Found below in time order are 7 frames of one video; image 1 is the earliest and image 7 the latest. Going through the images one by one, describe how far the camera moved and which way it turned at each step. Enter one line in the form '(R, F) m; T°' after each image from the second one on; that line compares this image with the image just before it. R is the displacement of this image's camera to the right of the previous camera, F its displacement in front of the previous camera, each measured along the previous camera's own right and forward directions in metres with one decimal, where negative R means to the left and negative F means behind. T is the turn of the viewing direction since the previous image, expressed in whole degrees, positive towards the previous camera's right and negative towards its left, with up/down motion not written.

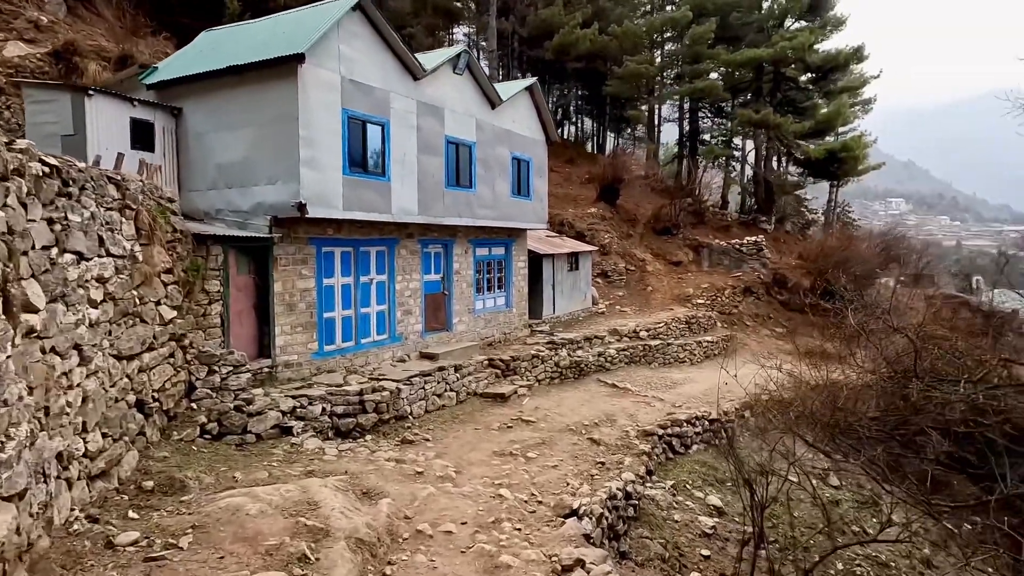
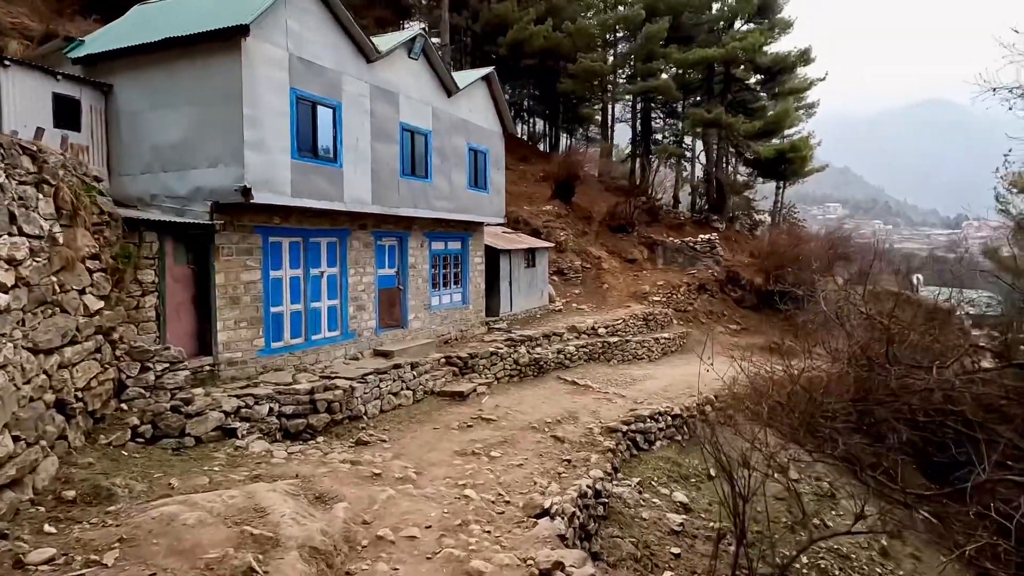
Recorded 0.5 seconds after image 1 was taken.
(-0.1, +0.4) m; +4°
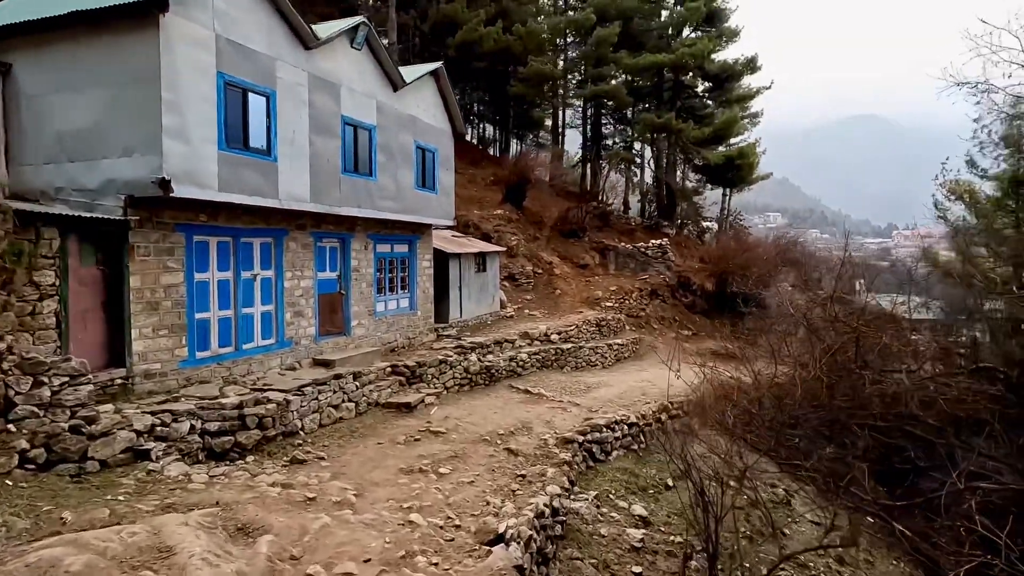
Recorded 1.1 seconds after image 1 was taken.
(0.0, +0.6) m; +4°
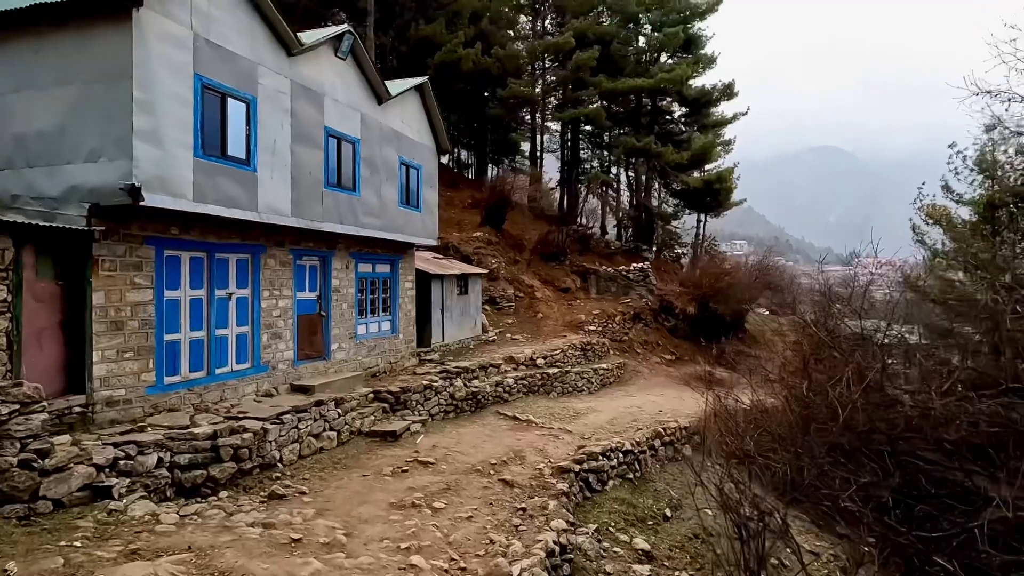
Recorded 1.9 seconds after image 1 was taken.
(-0.3, +0.5) m; +3°
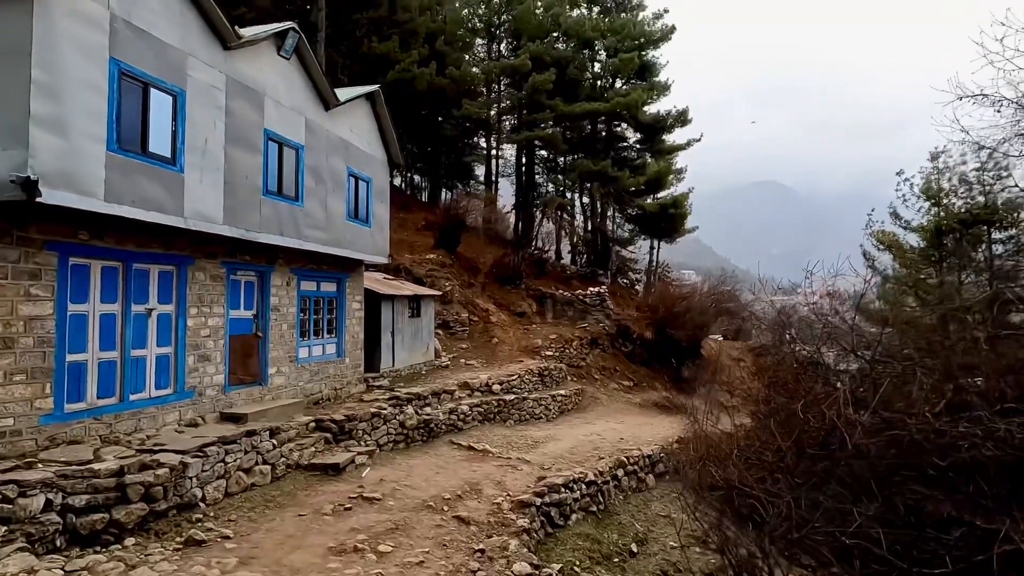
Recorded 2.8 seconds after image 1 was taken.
(-0.1, +0.7) m; +4°
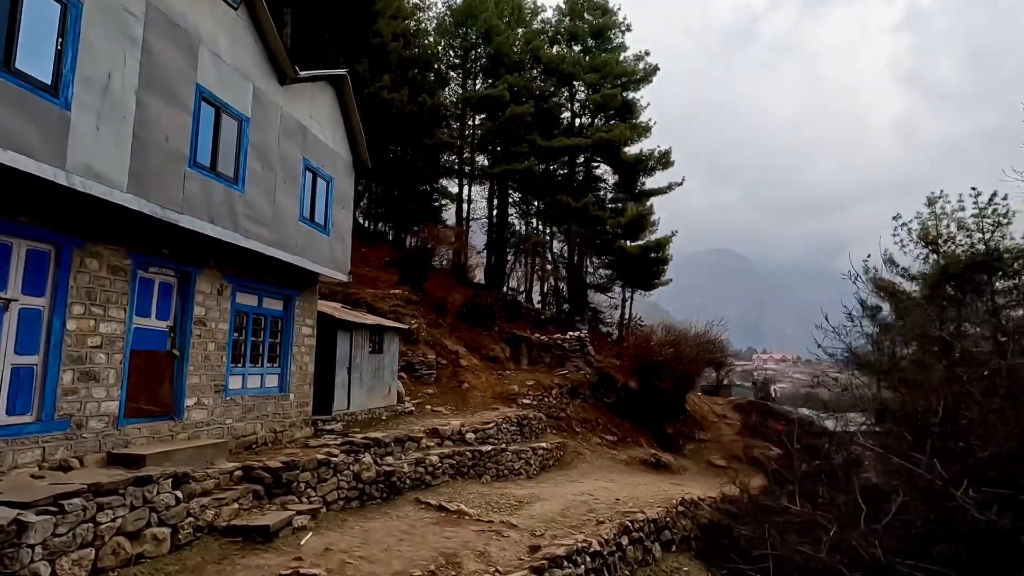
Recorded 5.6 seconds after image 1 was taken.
(-0.4, +2.0) m; +3°
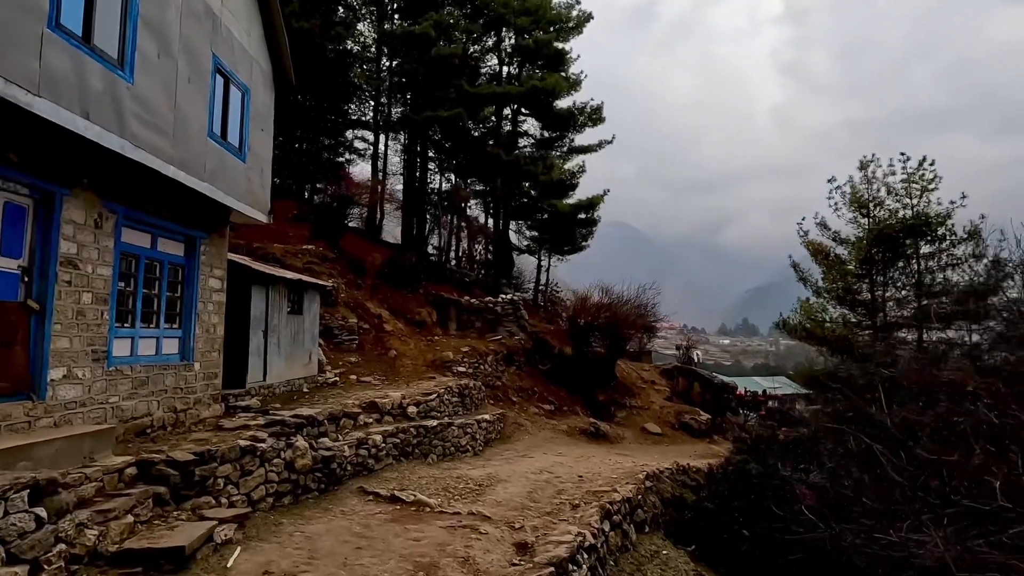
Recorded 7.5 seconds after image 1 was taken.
(-0.9, +1.7) m; +9°
